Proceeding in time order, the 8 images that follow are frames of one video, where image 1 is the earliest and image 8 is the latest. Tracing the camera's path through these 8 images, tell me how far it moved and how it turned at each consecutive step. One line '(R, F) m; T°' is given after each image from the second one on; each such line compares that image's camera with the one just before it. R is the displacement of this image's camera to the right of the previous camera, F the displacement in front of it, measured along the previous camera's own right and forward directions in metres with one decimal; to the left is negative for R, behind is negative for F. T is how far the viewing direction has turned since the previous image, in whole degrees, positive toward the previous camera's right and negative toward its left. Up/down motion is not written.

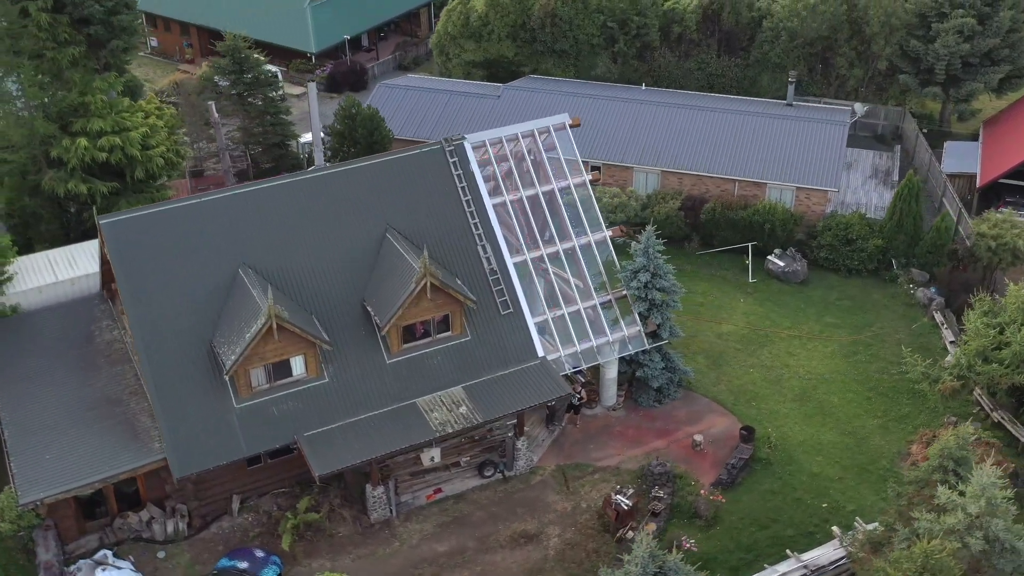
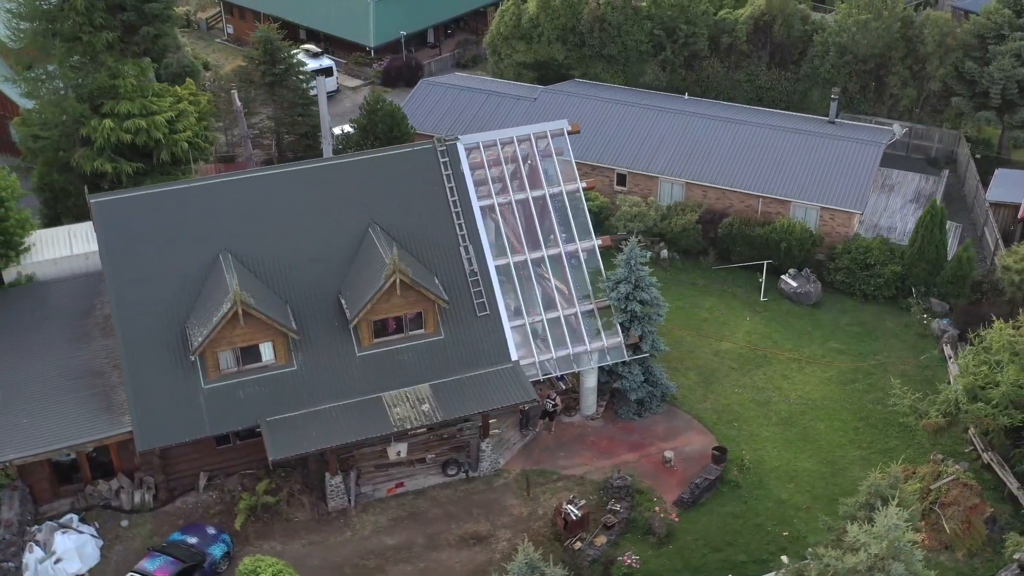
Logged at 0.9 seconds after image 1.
(+3.9, +0.1) m; -6°
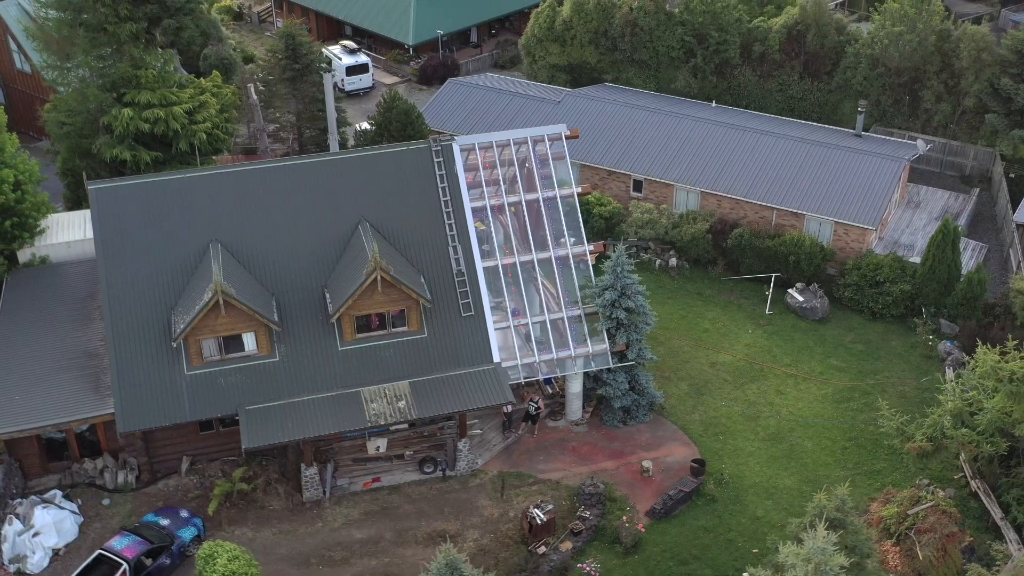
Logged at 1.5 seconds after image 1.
(+2.6, 0.0) m; -4°
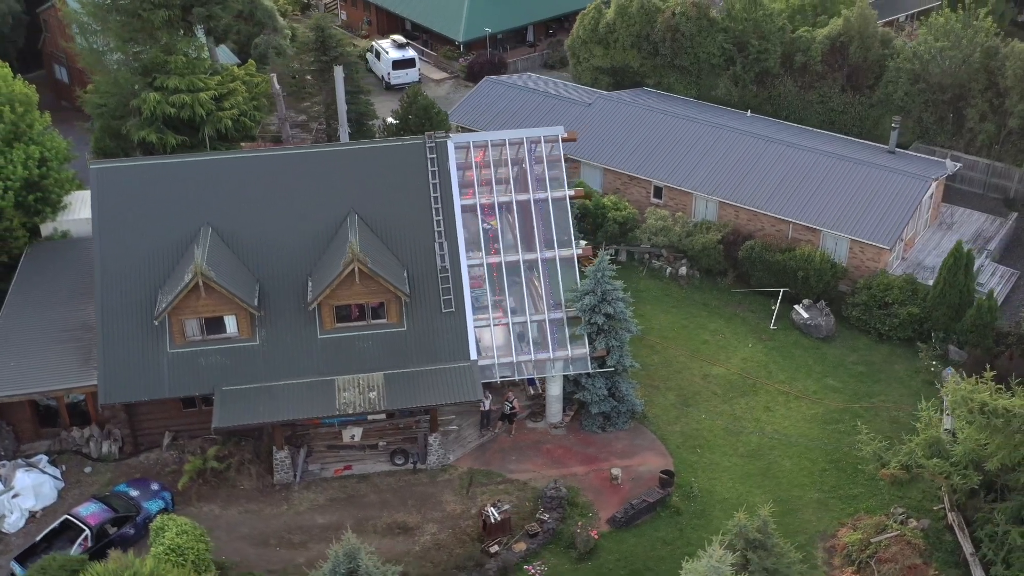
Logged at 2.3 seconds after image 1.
(+3.4, 0.0) m; -5°
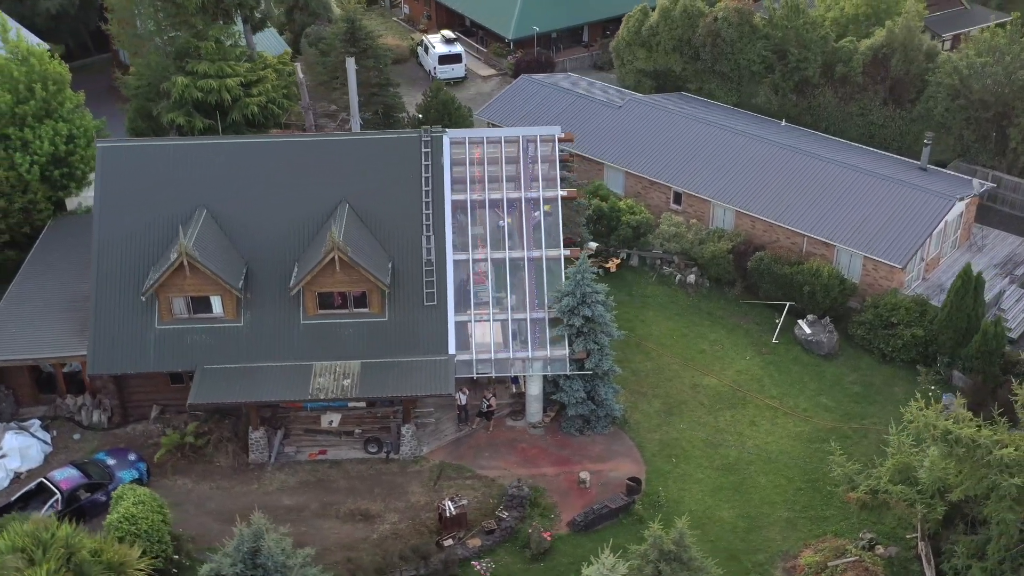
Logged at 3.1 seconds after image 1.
(+3.4, +0.1) m; -5°
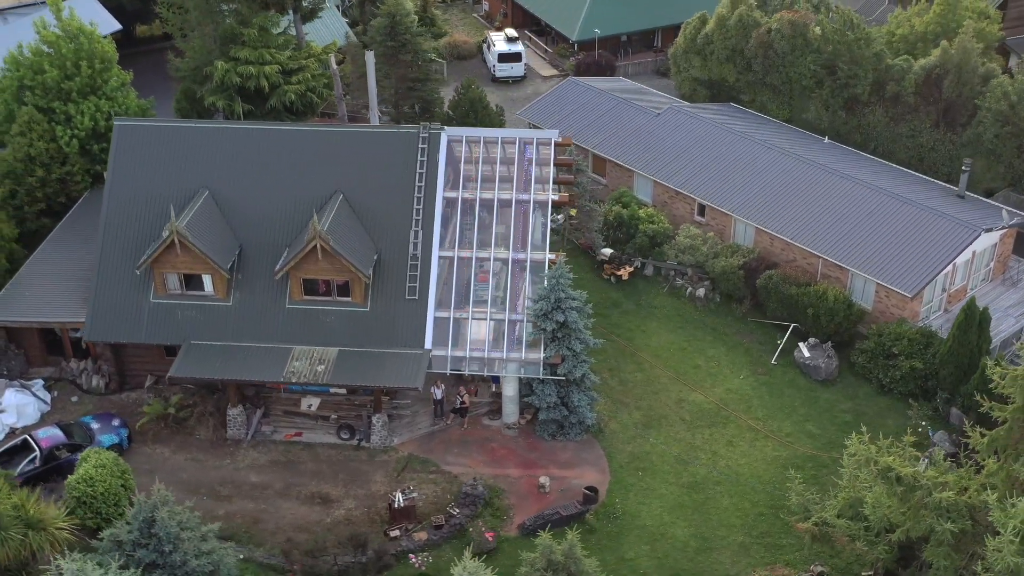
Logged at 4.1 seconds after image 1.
(+4.2, +0.1) m; -7°
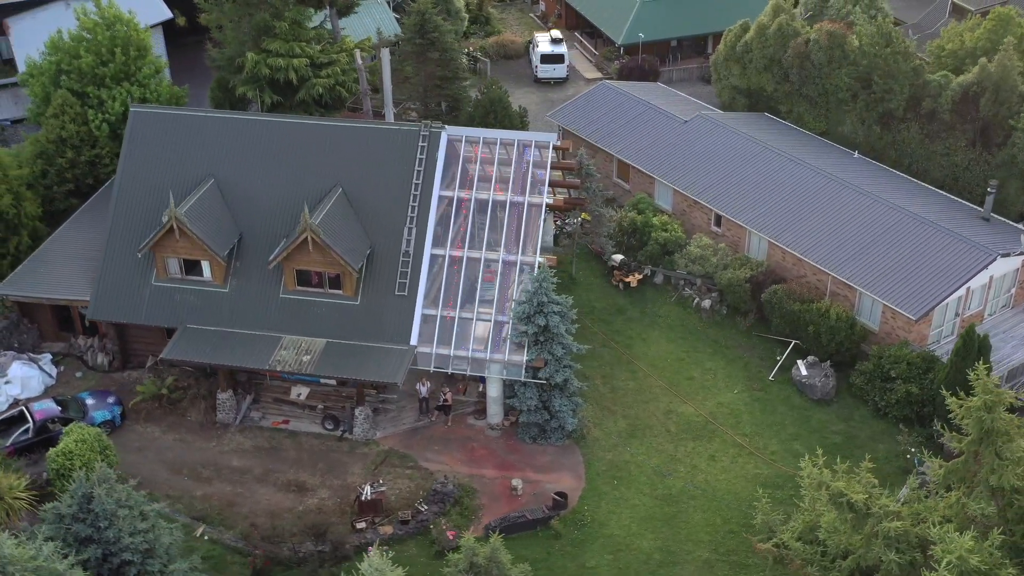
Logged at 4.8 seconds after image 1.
(+2.9, +0.1) m; -5°
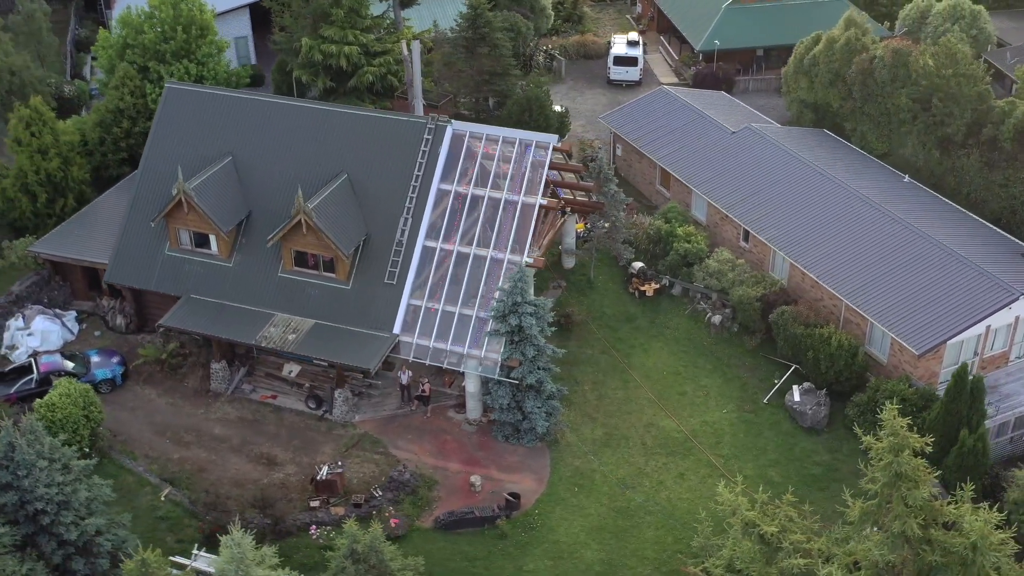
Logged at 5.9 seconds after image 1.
(+4.8, +0.3) m; -8°
